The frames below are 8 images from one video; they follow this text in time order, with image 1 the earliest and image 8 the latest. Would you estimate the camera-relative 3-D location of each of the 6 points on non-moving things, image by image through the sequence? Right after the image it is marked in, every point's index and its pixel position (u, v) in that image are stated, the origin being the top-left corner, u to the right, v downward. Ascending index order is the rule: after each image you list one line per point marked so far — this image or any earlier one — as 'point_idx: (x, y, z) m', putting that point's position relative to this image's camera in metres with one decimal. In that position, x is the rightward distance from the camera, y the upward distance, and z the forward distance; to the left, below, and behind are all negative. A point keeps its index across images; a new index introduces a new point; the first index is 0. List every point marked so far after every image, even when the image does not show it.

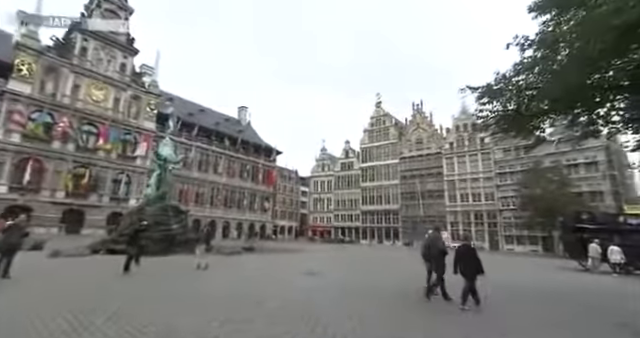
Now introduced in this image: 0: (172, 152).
0: (-8.1, +1.1, +15.9) m
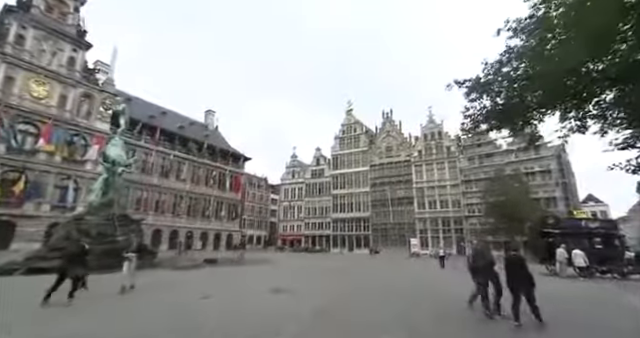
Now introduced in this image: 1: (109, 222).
0: (-9.6, +0.8, +14.3) m
1: (-10.2, -2.5, +14.2) m
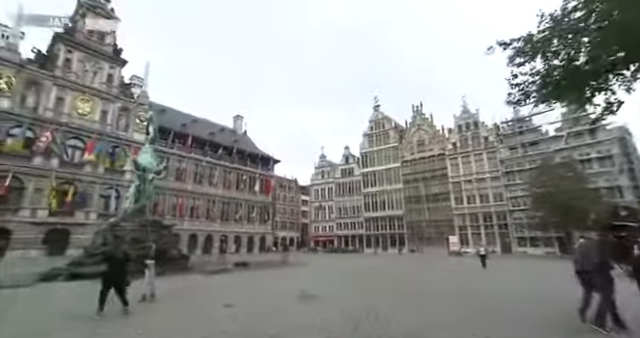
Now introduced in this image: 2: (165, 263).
0: (-8.3, +0.5, +14.8) m
1: (-8.8, -2.8, +14.7) m
2: (-7.7, -4.6, +14.9) m
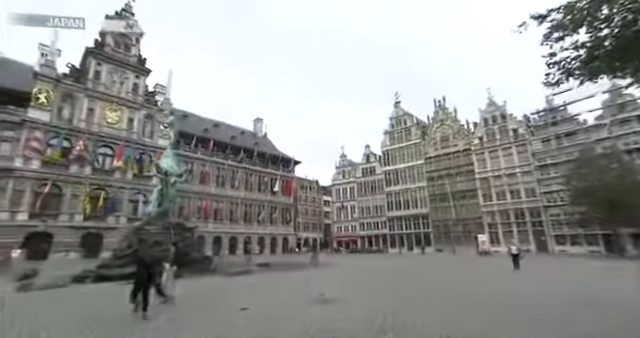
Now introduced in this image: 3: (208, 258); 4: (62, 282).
0: (-7.4, +0.3, +15.1) m
1: (-7.7, -3.1, +15.0) m
2: (-6.6, -4.8, +15.1) m
3: (-6.3, -4.8, +16.5) m
4: (-9.8, -4.1, +11.1) m
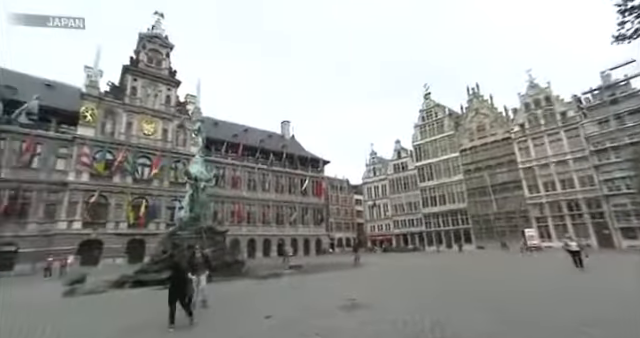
0: (-6.0, 0.0, +15.4) m
1: (-6.2, -3.4, +15.3) m
2: (-4.9, -5.0, +15.3) m
3: (-4.5, -5.0, +16.6) m
4: (-8.6, -4.5, +11.6) m
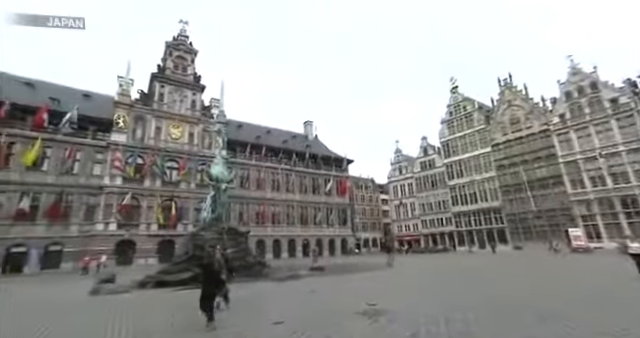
0: (-4.8, -0.1, +15.4) m
1: (-5.0, -3.4, +15.4) m
2: (-3.7, -5.1, +15.3) m
3: (-3.1, -5.1, +16.6) m
4: (-7.6, -4.7, +11.9) m
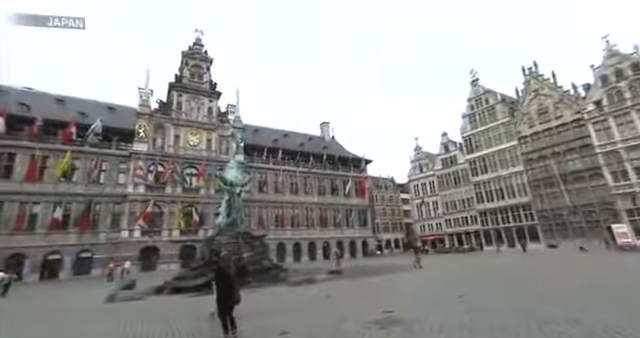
0: (-4.0, -0.3, +15.3) m
1: (-4.0, -3.7, +15.3) m
2: (-2.6, -5.3, +15.1) m
3: (-2.0, -5.3, +16.3) m
4: (-6.8, -5.0, +11.9) m
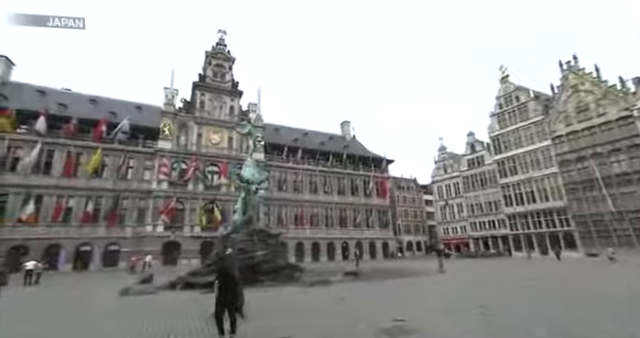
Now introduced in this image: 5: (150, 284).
0: (-3.0, -0.2, +15.1) m
1: (-3.0, -3.6, +15.1) m
2: (-1.7, -5.2, +14.8) m
3: (-1.0, -5.2, +16.0) m
4: (-6.1, -4.9, +11.9) m
5: (-7.0, -4.9, +12.7) m
